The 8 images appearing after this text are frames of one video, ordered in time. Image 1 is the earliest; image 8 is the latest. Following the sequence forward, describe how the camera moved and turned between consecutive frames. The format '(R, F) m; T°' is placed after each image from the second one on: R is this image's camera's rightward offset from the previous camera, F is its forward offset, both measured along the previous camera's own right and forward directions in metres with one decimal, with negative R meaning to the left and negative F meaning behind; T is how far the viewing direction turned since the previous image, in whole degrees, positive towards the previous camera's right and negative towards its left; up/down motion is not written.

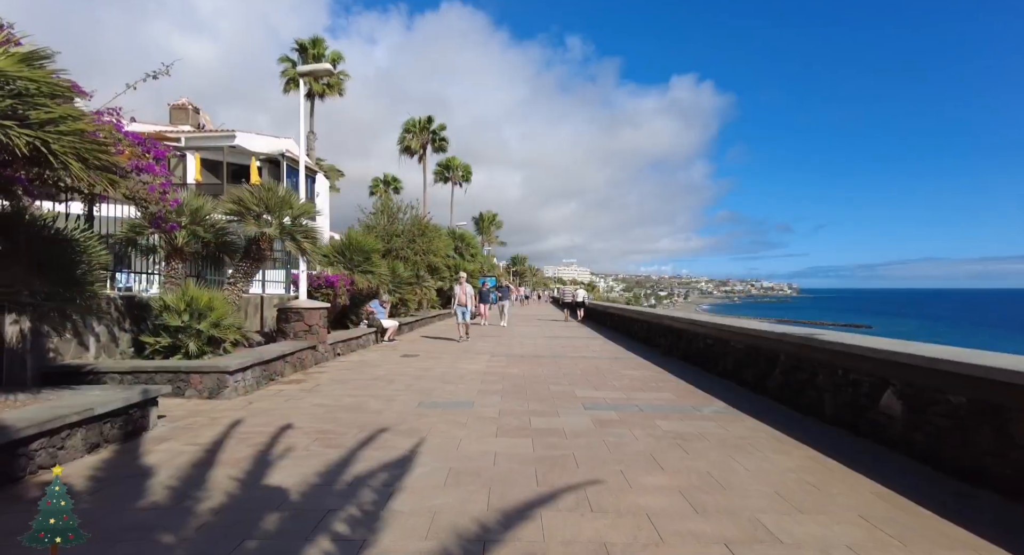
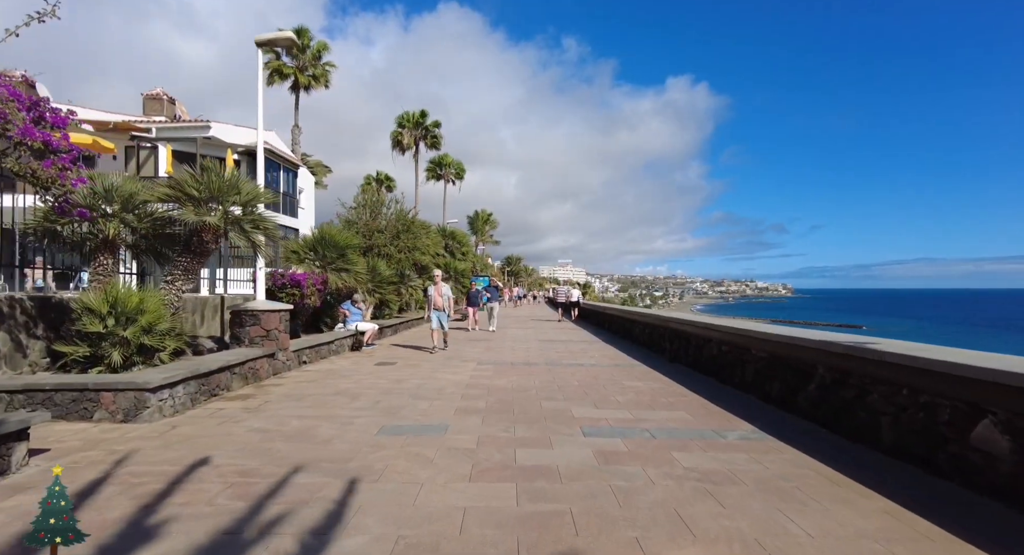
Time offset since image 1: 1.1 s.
(+0.1, +1.2) m; +1°
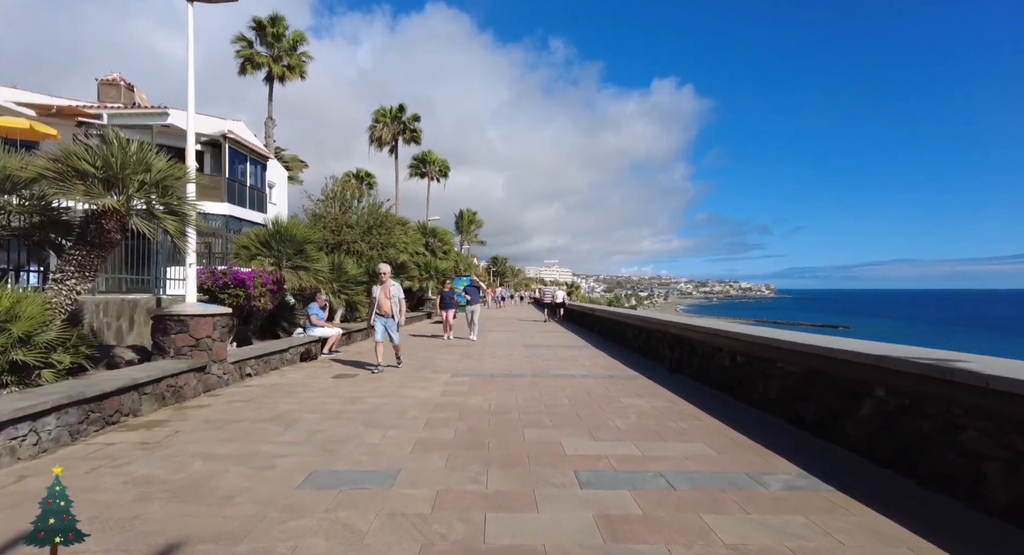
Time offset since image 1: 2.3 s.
(+0.1, +1.3) m; +2°
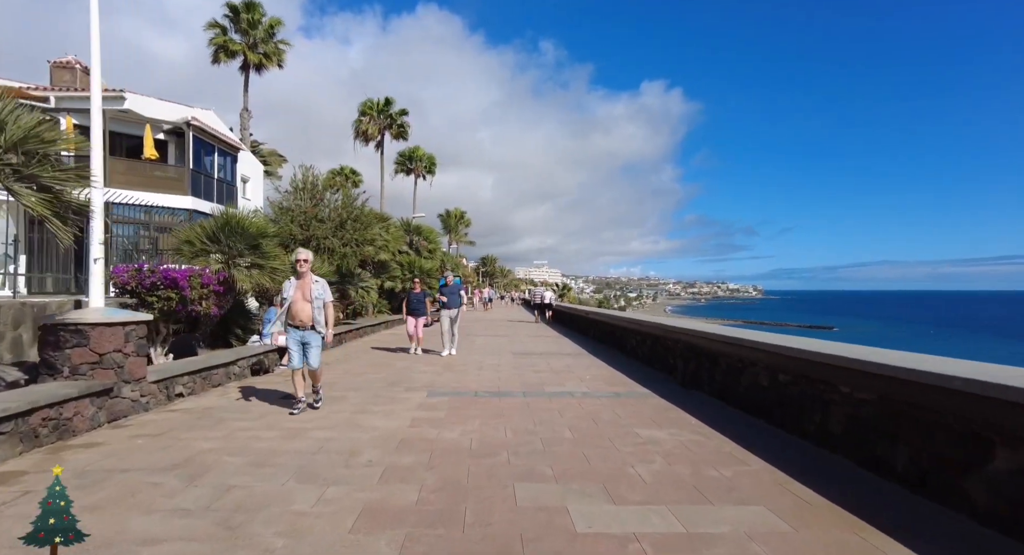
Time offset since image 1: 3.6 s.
(0.0, +1.4) m; +1°
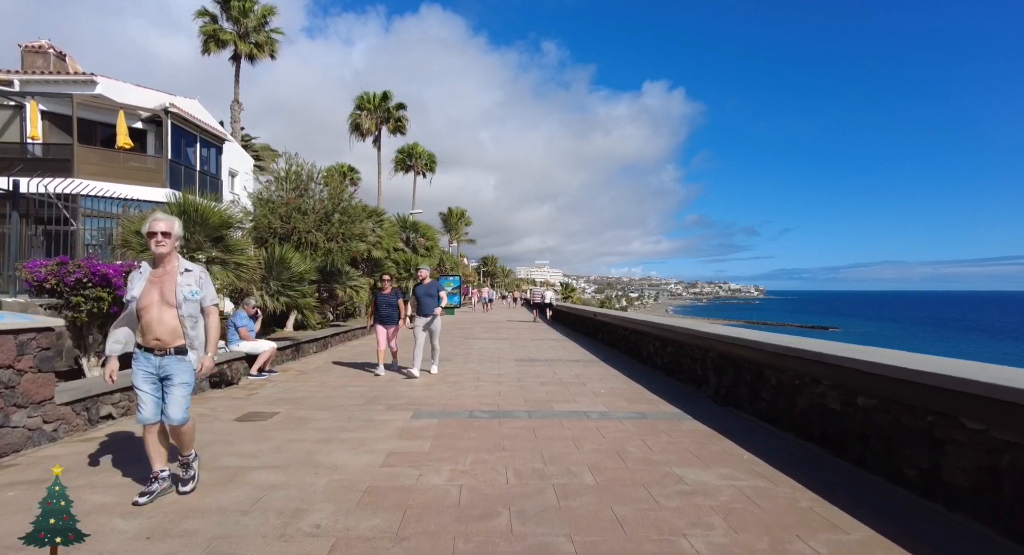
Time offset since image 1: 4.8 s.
(0.0, +1.3) m; 0°
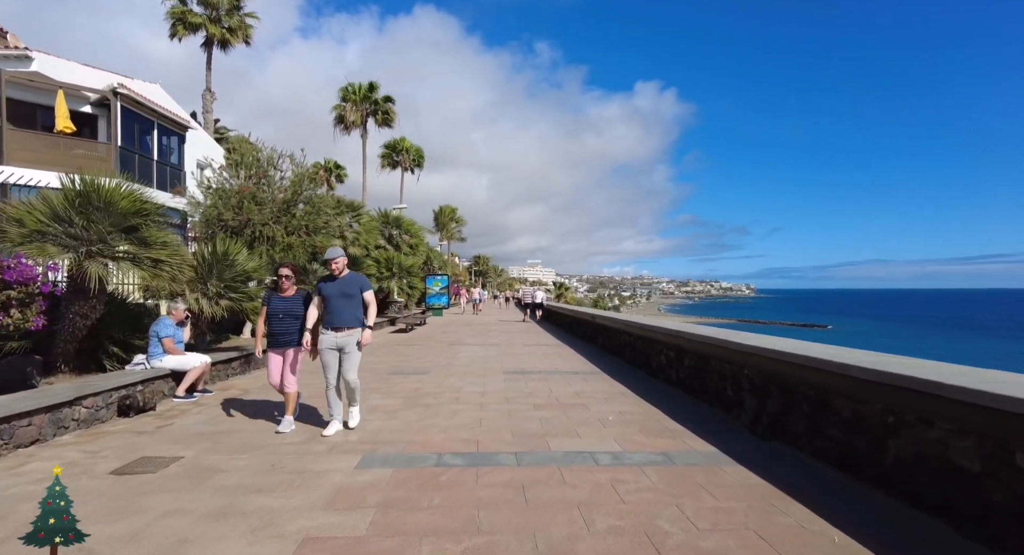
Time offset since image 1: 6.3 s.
(+0.1, +1.6) m; +1°
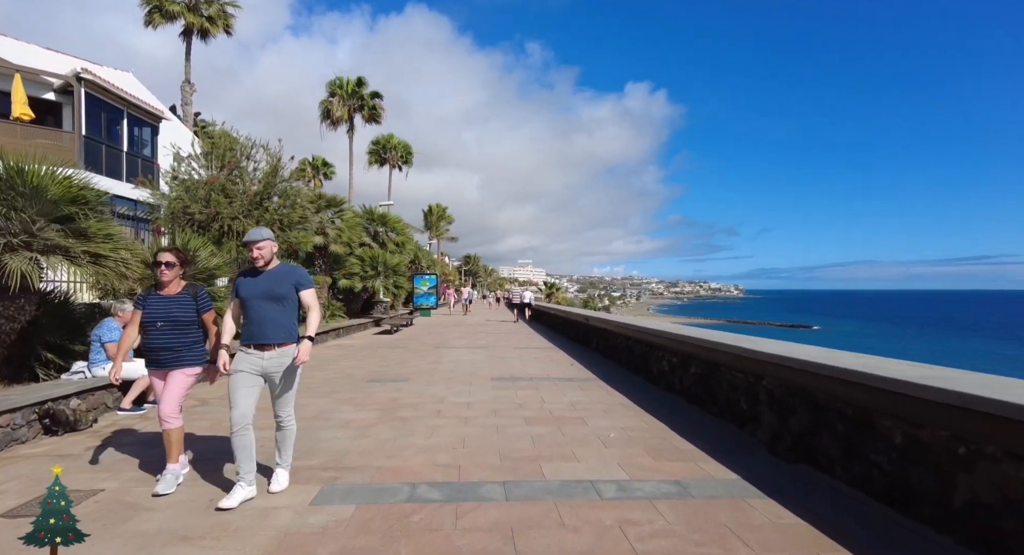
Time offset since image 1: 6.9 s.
(0.0, +0.7) m; +1°
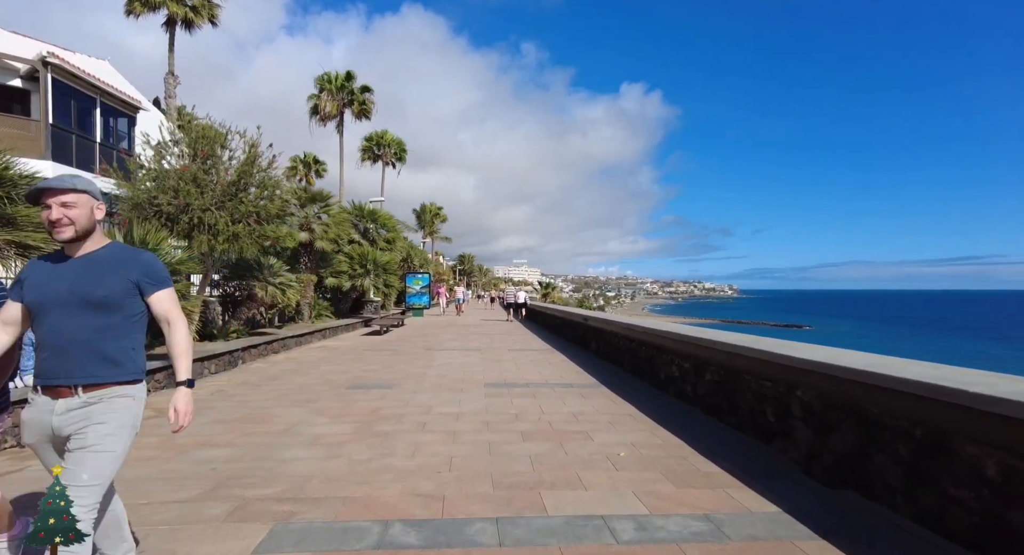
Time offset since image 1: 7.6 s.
(0.0, +0.7) m; +1°
